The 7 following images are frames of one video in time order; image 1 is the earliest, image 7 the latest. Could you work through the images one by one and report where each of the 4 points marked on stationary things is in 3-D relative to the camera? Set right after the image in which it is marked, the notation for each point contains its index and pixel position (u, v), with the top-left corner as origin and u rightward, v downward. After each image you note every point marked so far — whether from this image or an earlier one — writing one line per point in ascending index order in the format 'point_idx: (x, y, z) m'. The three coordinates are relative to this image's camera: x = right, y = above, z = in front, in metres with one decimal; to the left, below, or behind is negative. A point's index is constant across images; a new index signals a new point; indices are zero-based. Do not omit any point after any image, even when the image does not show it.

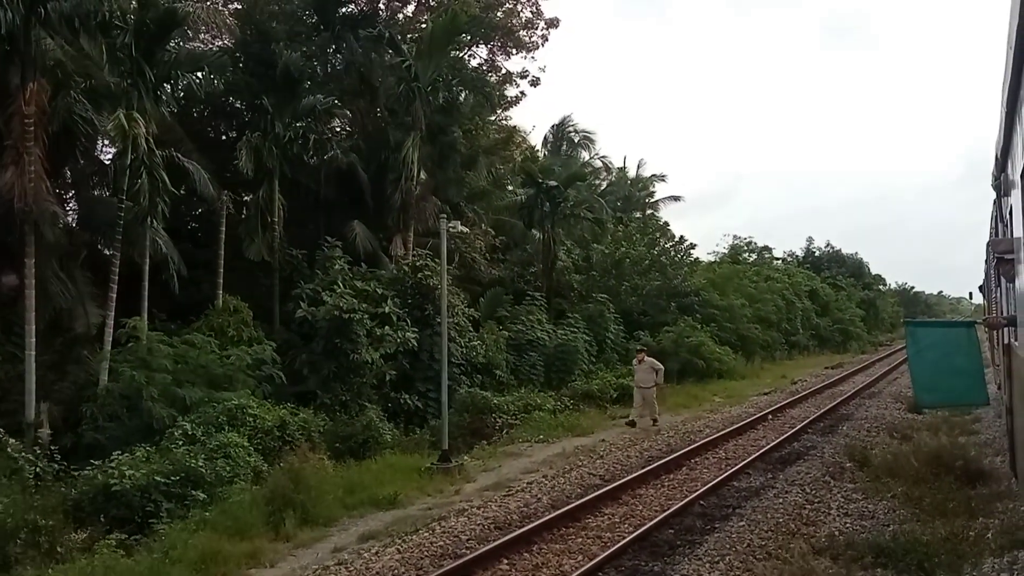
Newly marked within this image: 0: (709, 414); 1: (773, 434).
0: (+3.0, -1.9, +19.6) m
1: (+3.4, -1.8, +16.5) m
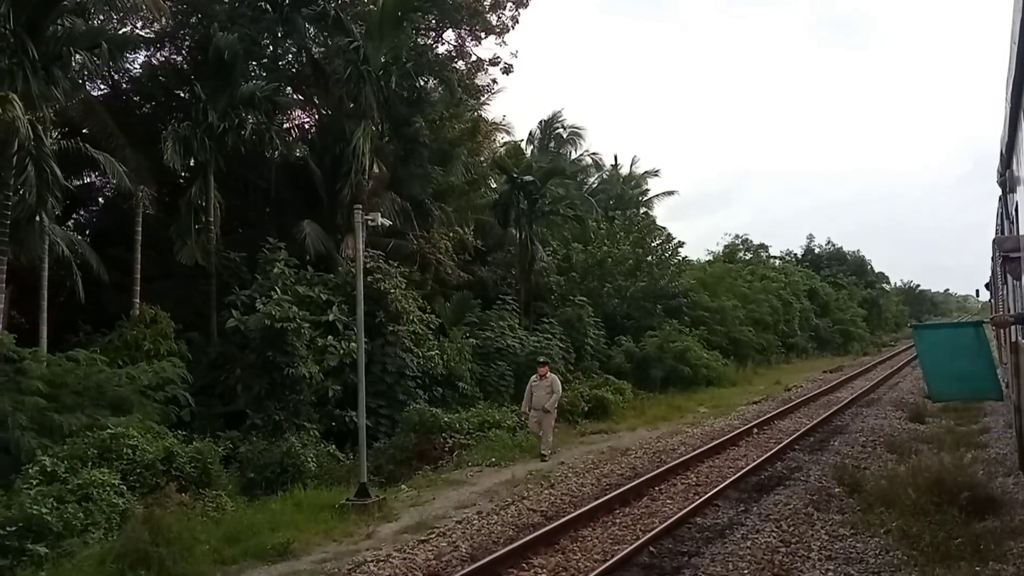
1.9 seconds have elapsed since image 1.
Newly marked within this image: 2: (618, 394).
0: (+2.4, -1.9, +17.6) m
1: (+2.8, -1.8, +14.5) m
2: (+1.6, -1.7, +19.8) m
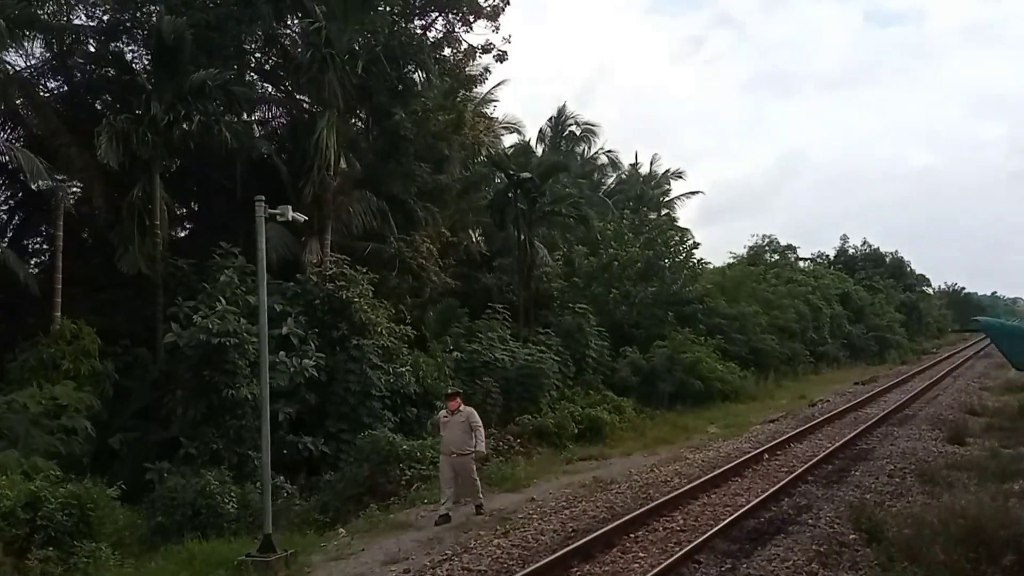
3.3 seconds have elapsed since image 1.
0: (+2.2, -1.9, +15.4) m
1: (+2.4, -1.9, +12.3) m
2: (+1.4, -1.7, +17.7) m
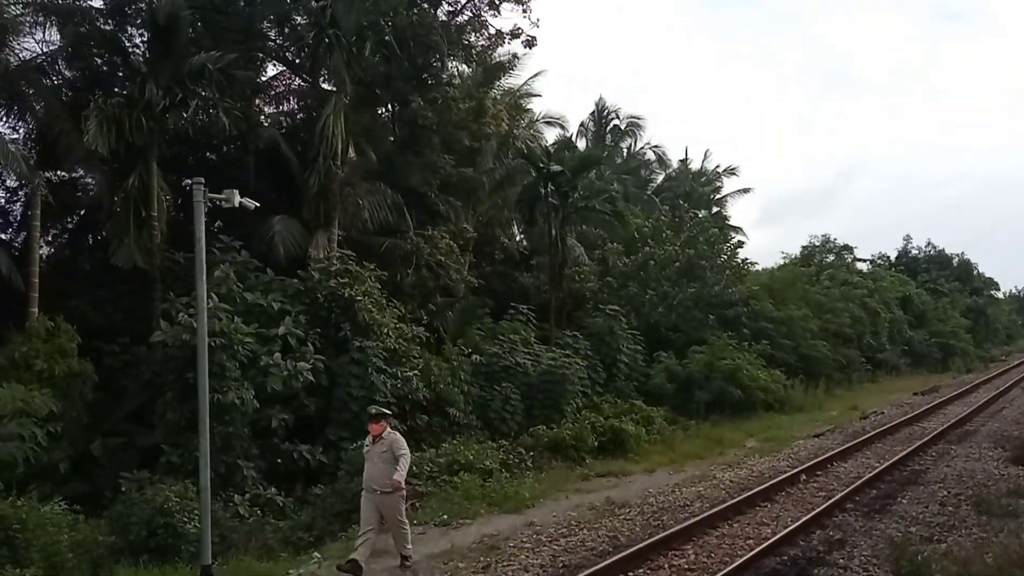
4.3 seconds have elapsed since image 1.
0: (+2.3, -2.0, +14.0) m
1: (+2.4, -1.9, +10.9) m
2: (+1.6, -1.8, +16.3) m
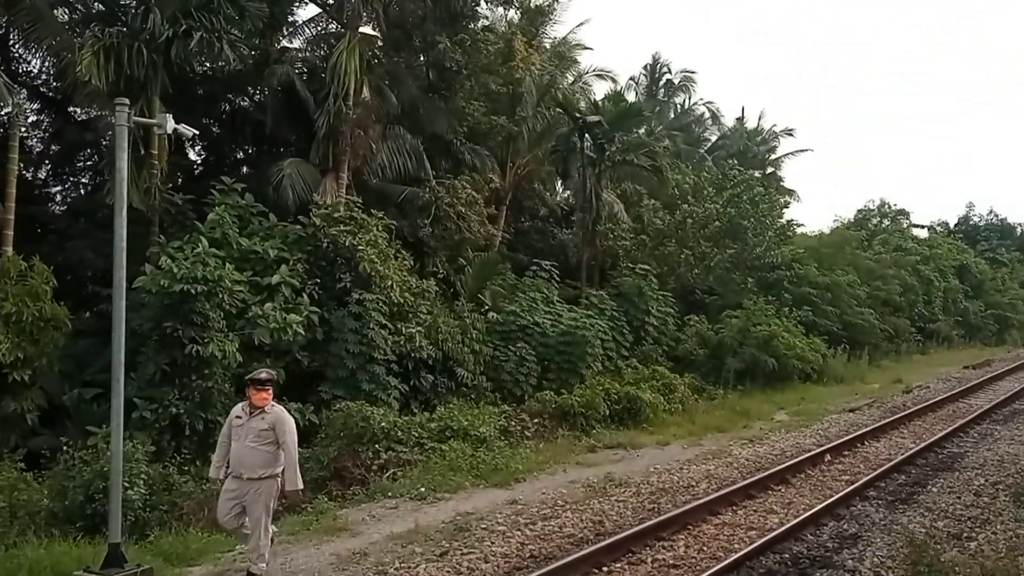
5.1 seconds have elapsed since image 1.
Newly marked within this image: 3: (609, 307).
0: (+2.3, -1.6, +12.9) m
1: (+2.3, -1.6, +9.7) m
2: (+1.8, -1.3, +15.2) m
3: (+1.4, -0.3, +18.2) m
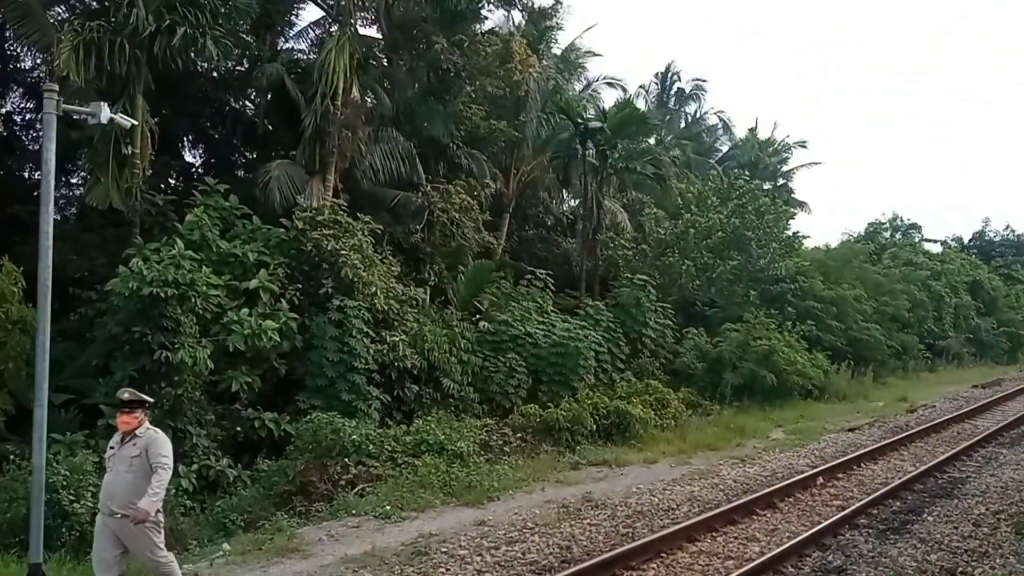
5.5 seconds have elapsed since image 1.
0: (+2.1, -1.7, +12.3) m
1: (+2.0, -1.7, +9.2) m
2: (+1.6, -1.4, +14.6) m
3: (+1.3, -0.4, +17.7) m
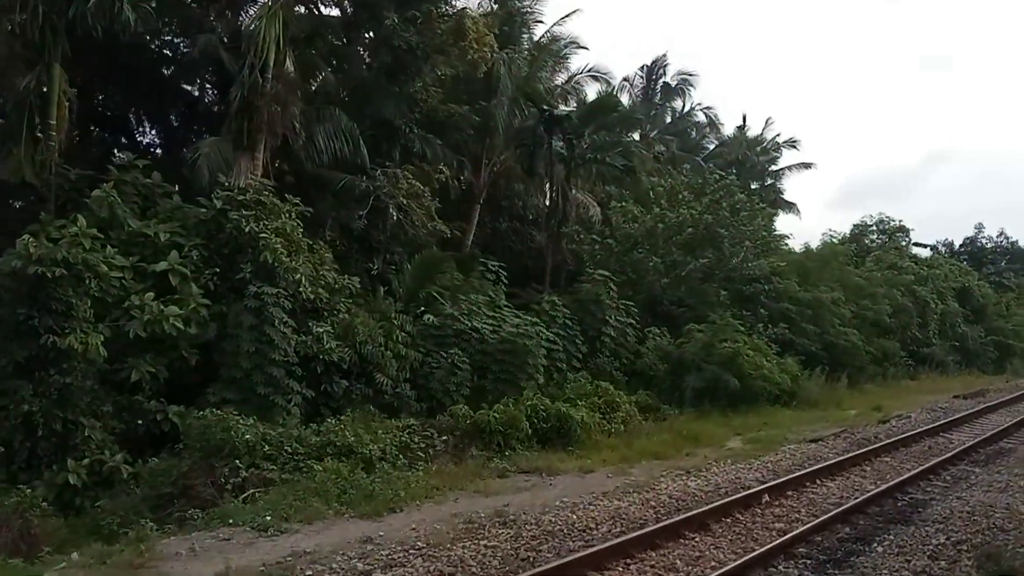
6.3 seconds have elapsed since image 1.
0: (+1.4, -1.6, +11.2) m
1: (+1.4, -1.7, +8.1) m
2: (+1.0, -1.3, +13.5) m
3: (+0.6, -0.3, +16.6) m
